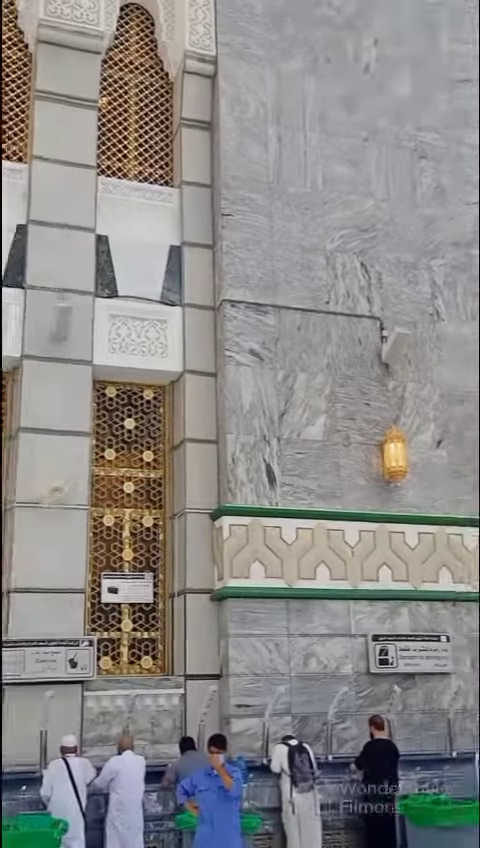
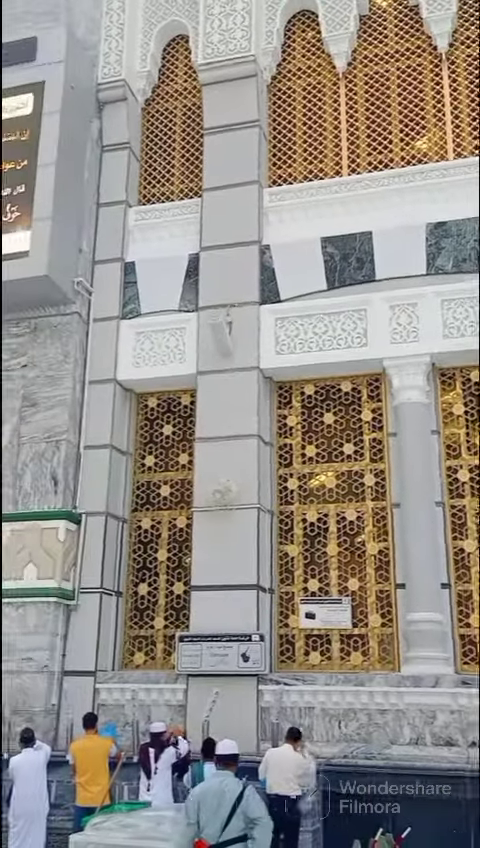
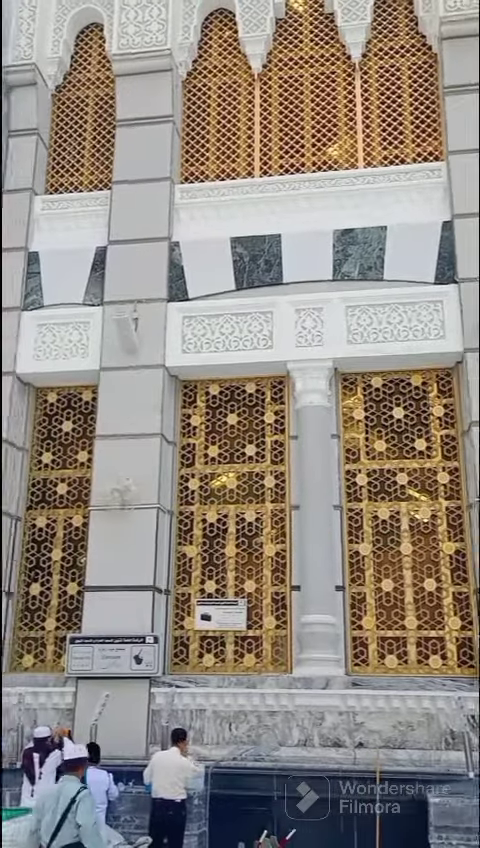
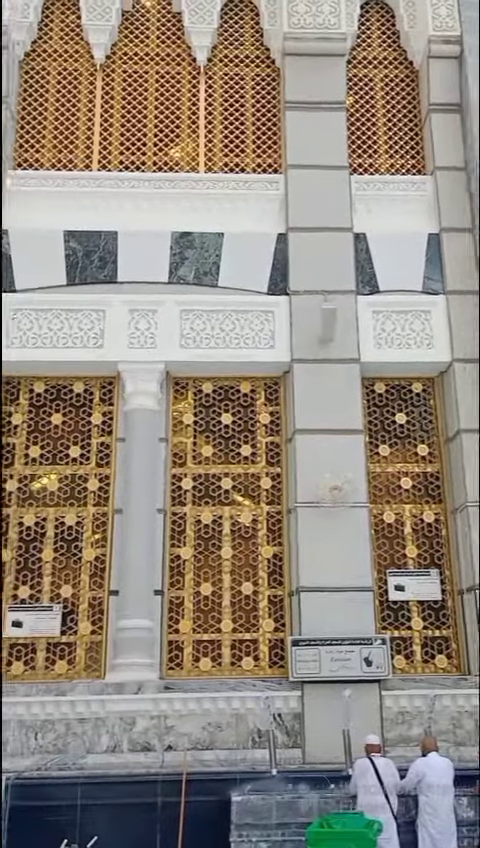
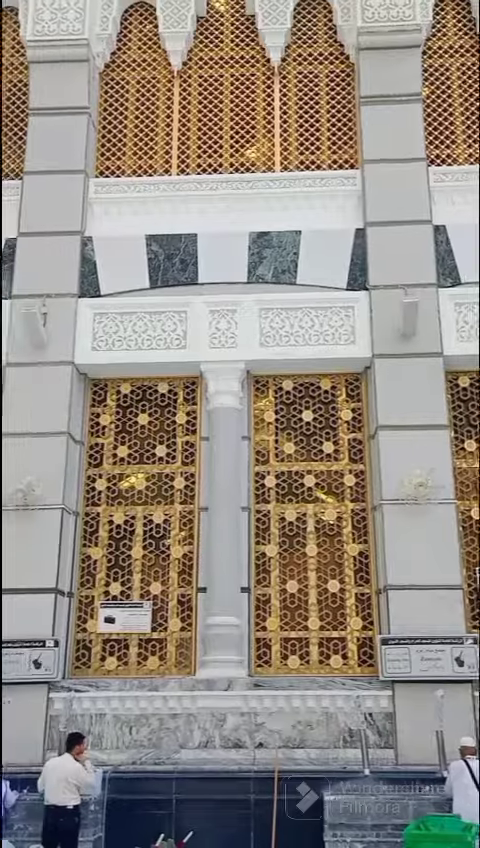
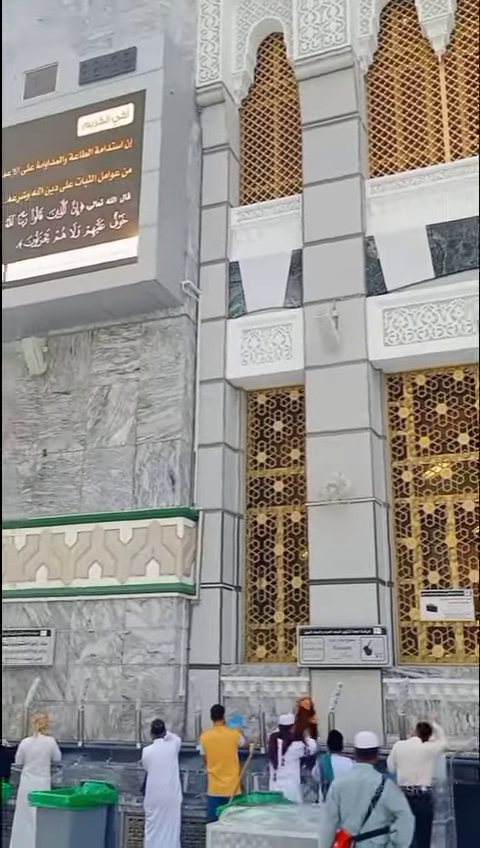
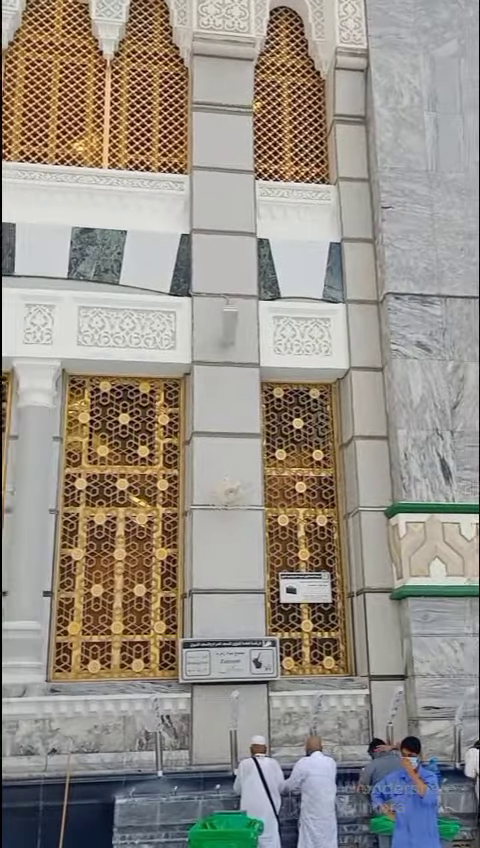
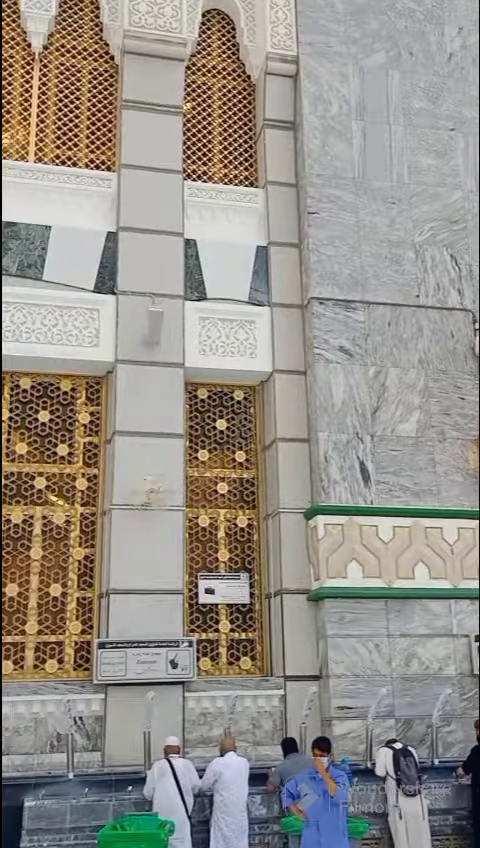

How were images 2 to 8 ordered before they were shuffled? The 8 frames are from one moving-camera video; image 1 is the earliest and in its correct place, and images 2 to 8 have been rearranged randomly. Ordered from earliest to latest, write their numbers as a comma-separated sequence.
8, 7, 4, 5, 3, 2, 6
